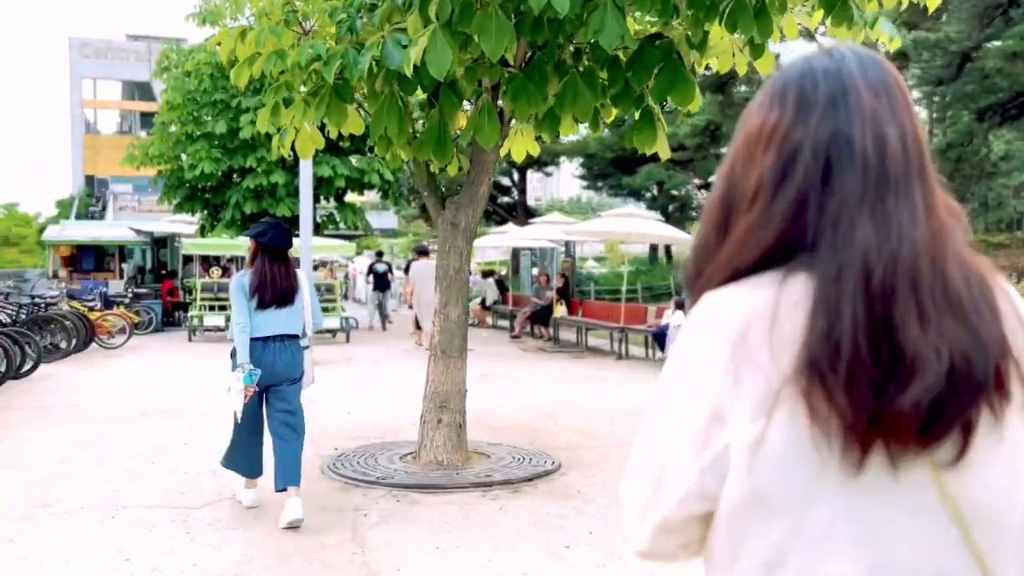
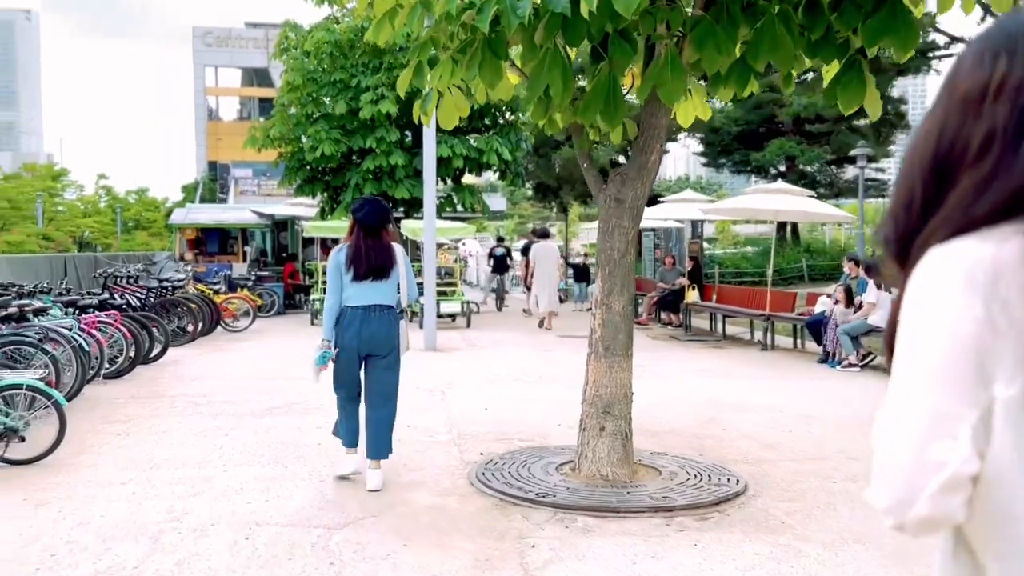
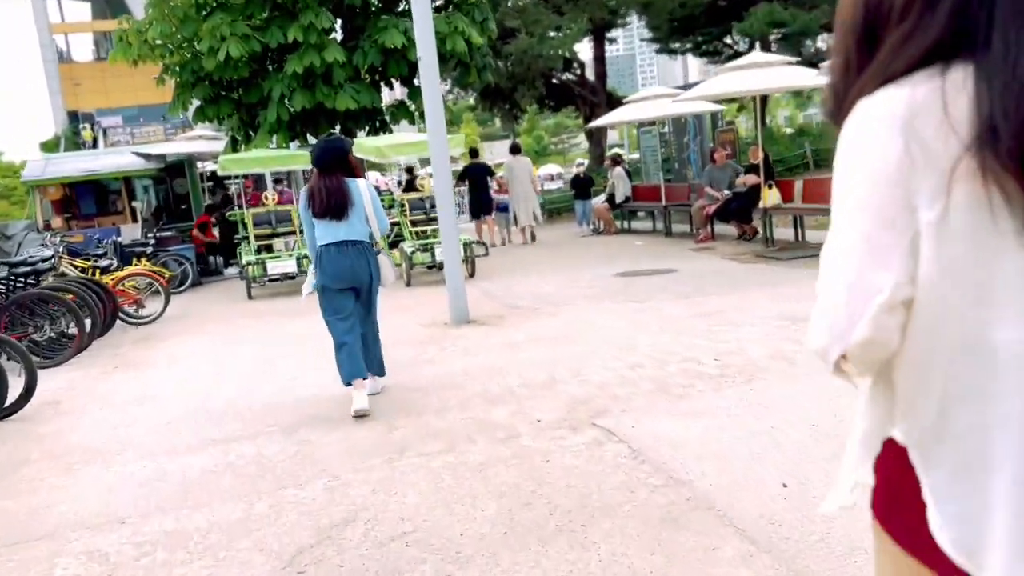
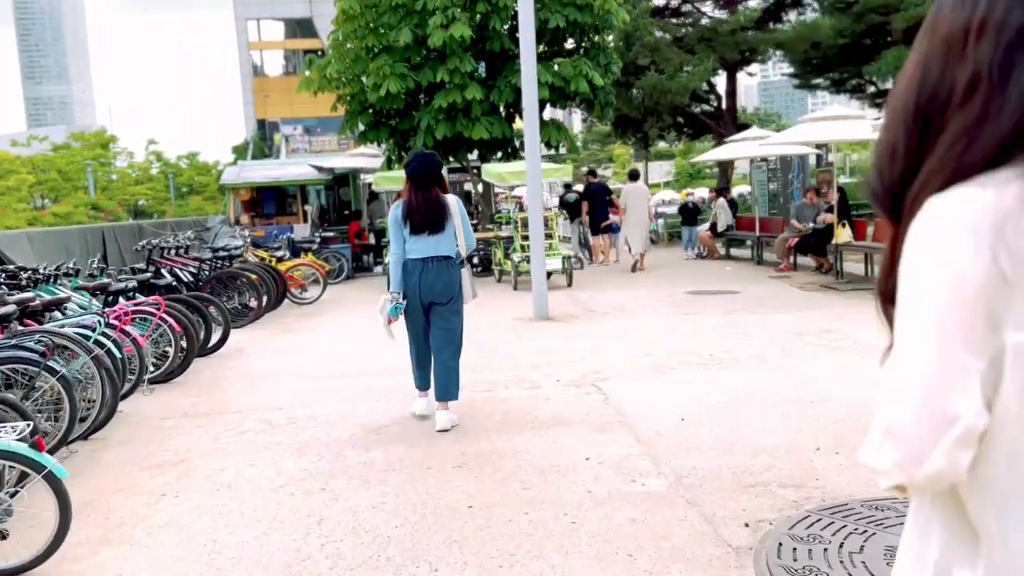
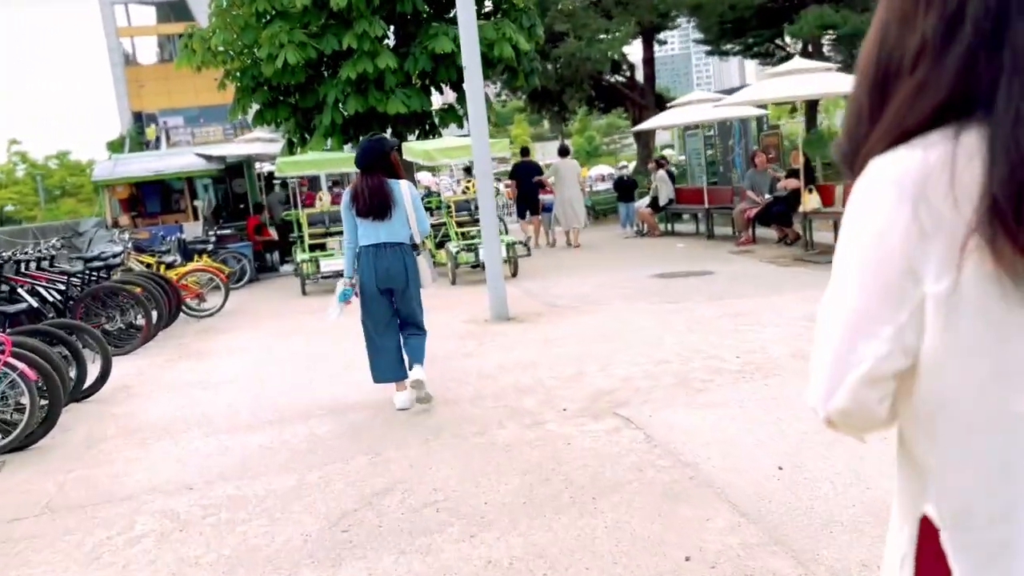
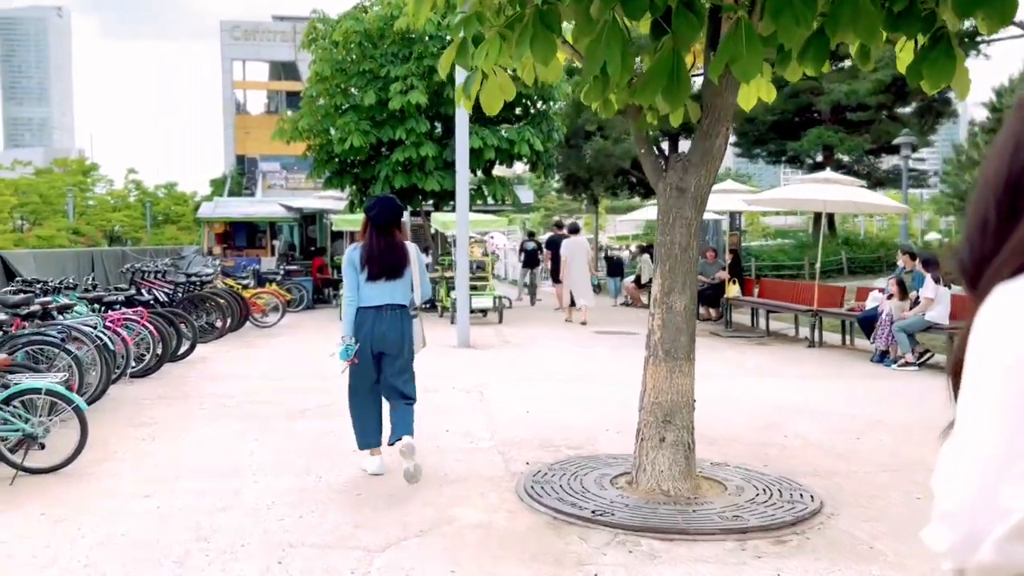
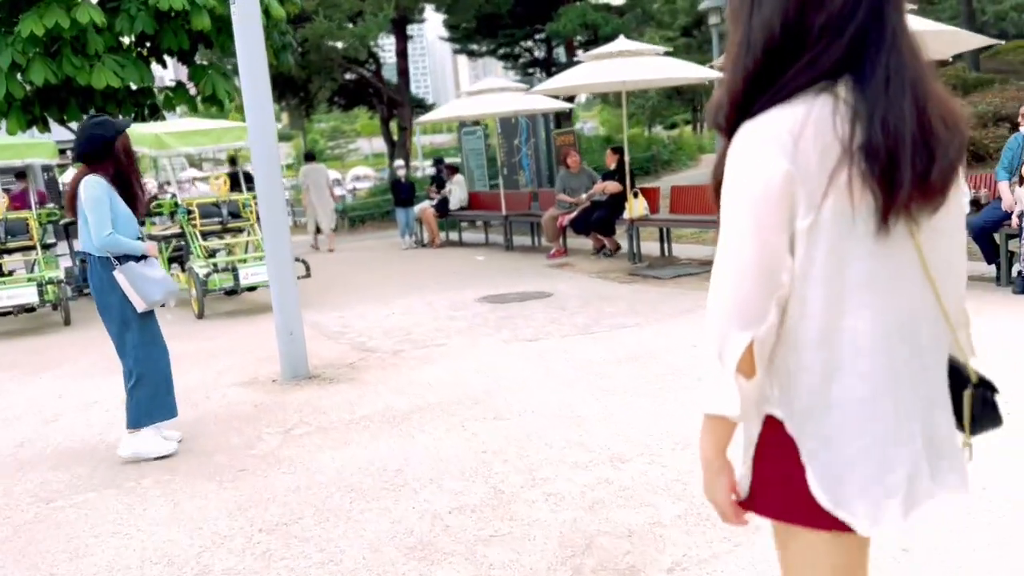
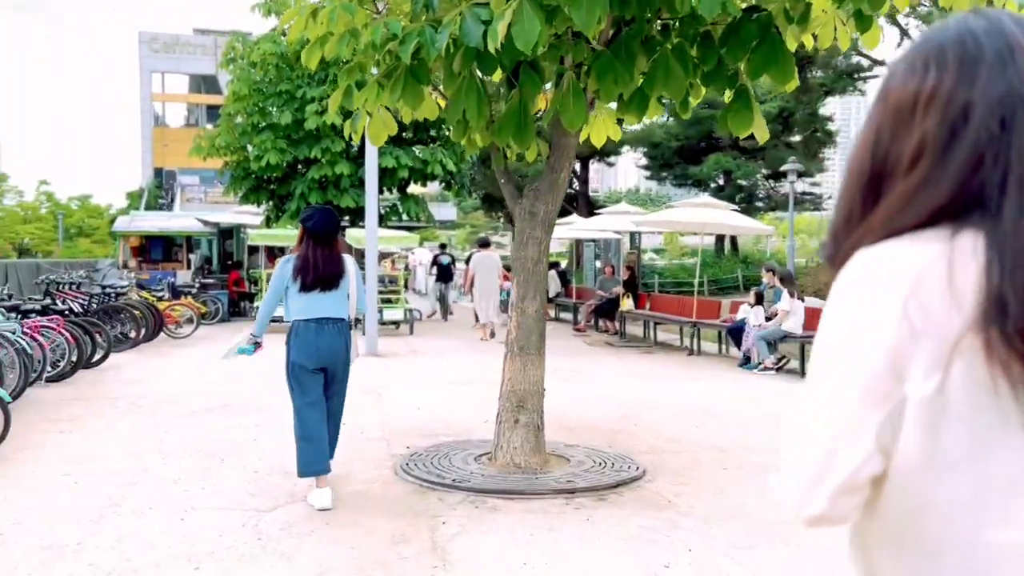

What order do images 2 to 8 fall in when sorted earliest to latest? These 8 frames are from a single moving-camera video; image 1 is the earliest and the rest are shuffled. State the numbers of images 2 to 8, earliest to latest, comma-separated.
8, 2, 6, 4, 5, 3, 7
